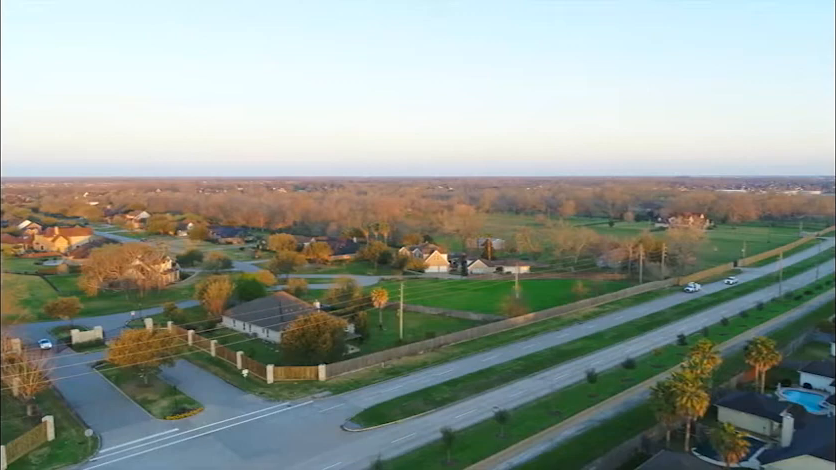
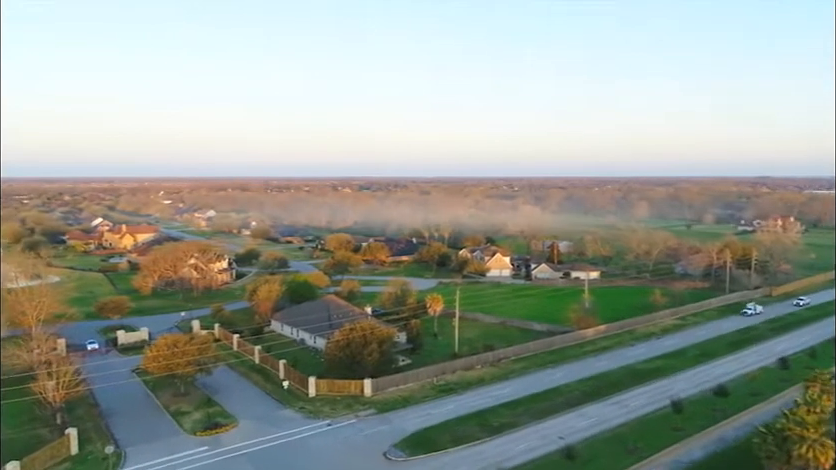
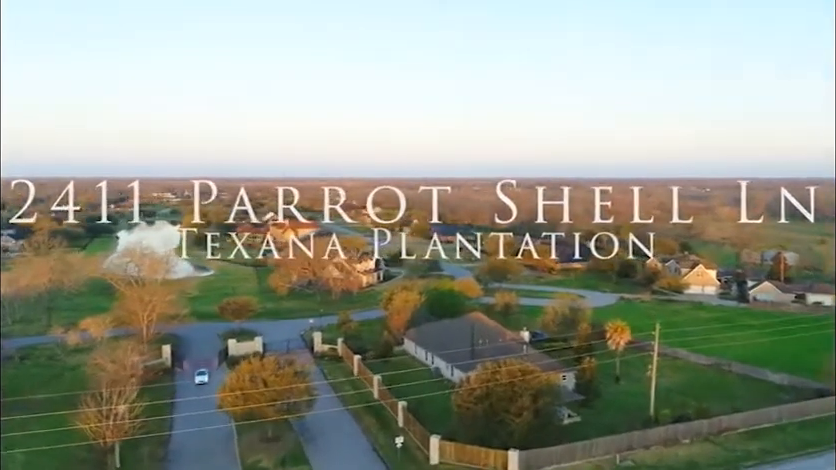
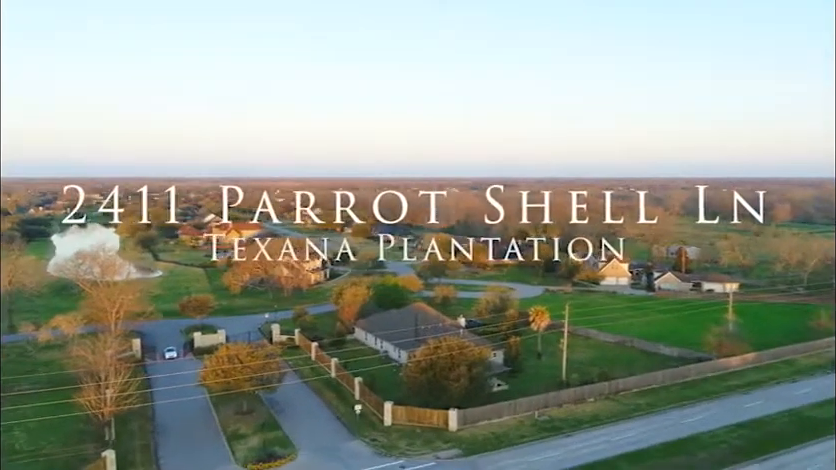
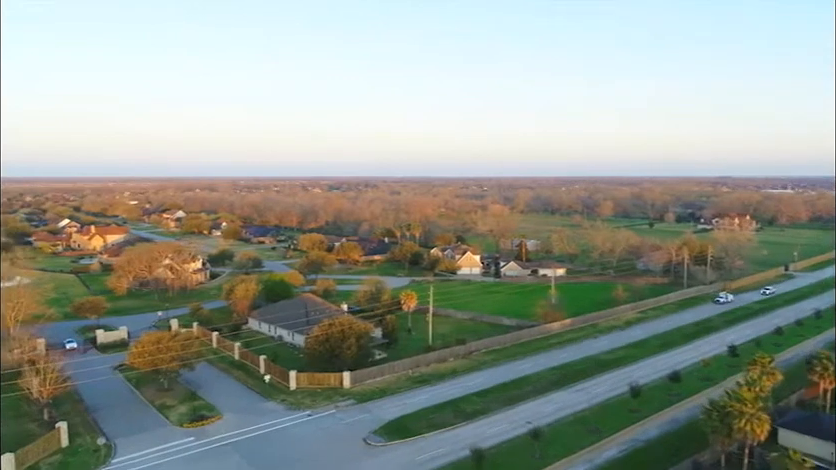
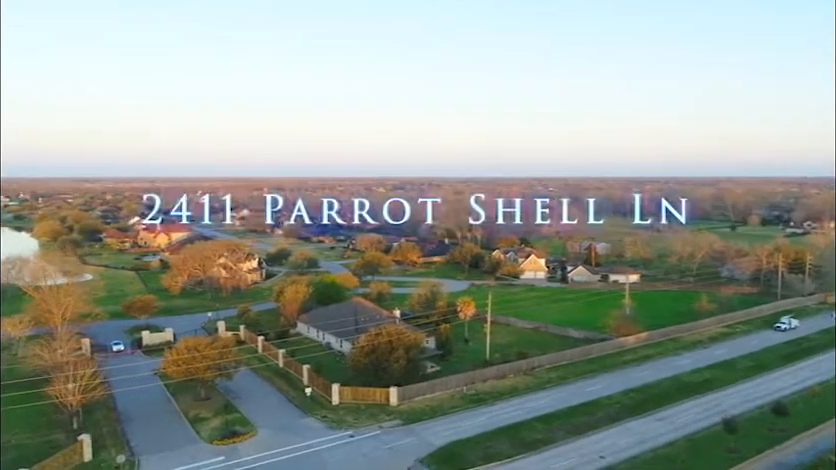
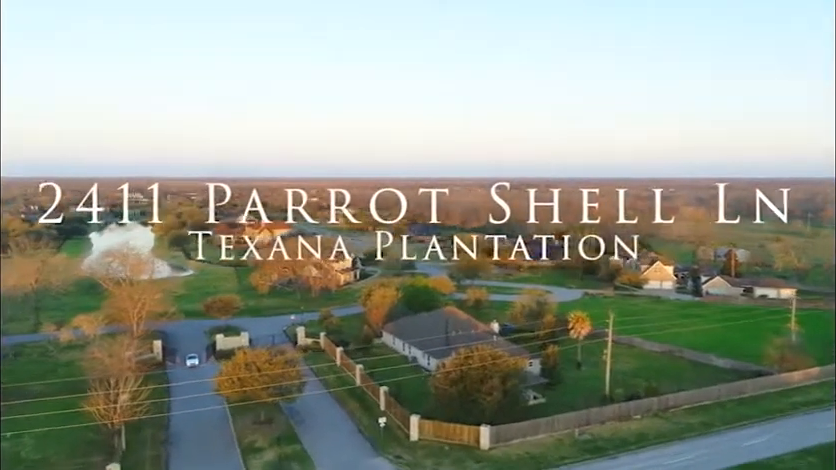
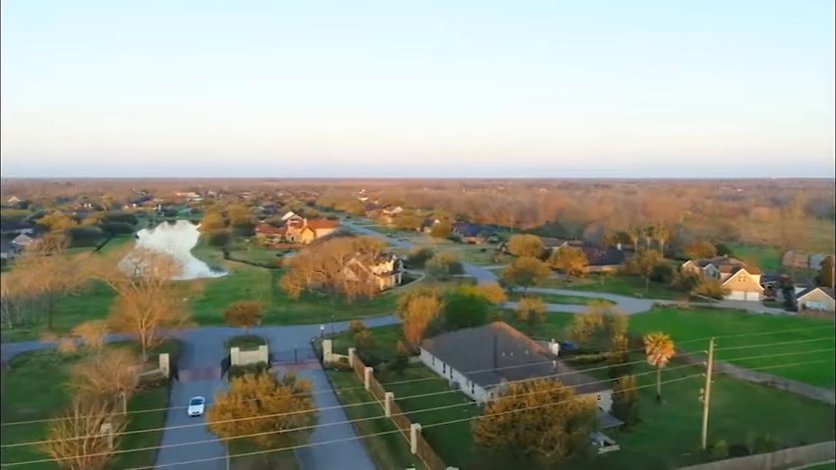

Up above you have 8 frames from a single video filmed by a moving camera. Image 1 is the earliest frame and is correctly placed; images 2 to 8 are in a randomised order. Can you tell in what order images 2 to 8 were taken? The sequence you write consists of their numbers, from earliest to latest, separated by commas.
5, 2, 6, 4, 7, 3, 8
